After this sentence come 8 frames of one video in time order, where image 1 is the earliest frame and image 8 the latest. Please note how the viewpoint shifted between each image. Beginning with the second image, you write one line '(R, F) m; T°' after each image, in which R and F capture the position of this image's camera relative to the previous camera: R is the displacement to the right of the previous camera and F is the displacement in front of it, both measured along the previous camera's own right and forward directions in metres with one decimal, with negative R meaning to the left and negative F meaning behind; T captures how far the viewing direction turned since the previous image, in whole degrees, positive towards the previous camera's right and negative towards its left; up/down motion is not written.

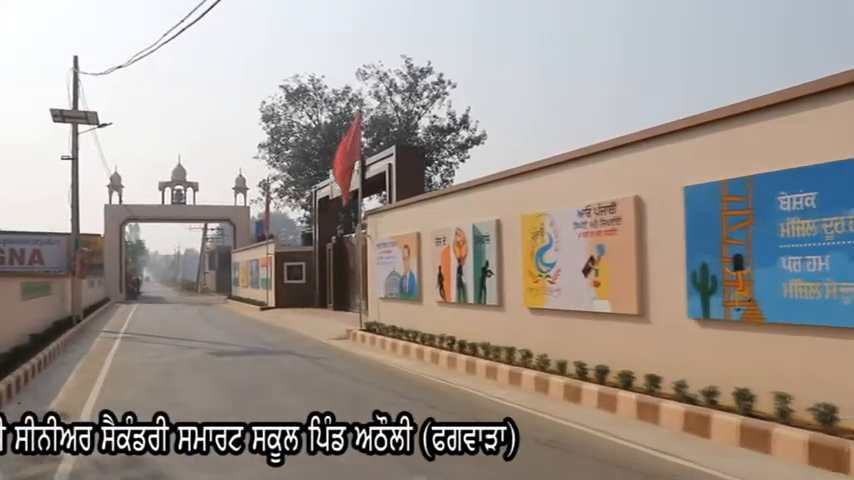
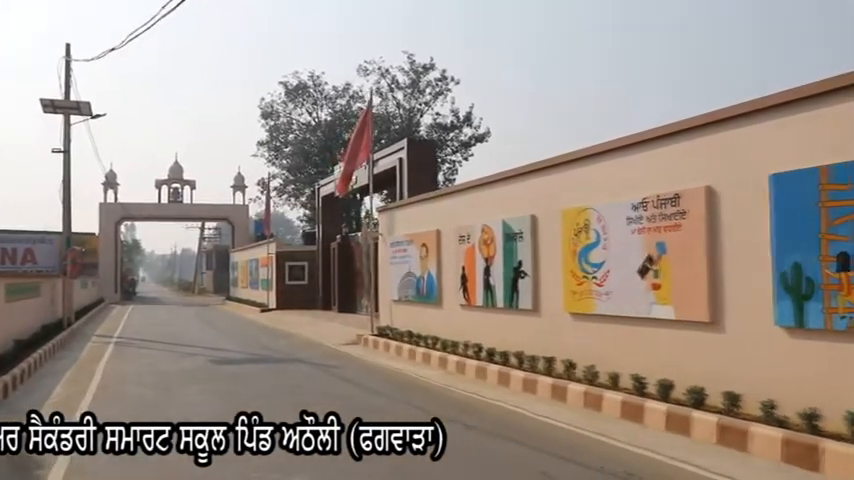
(-0.6, +1.5) m; 0°
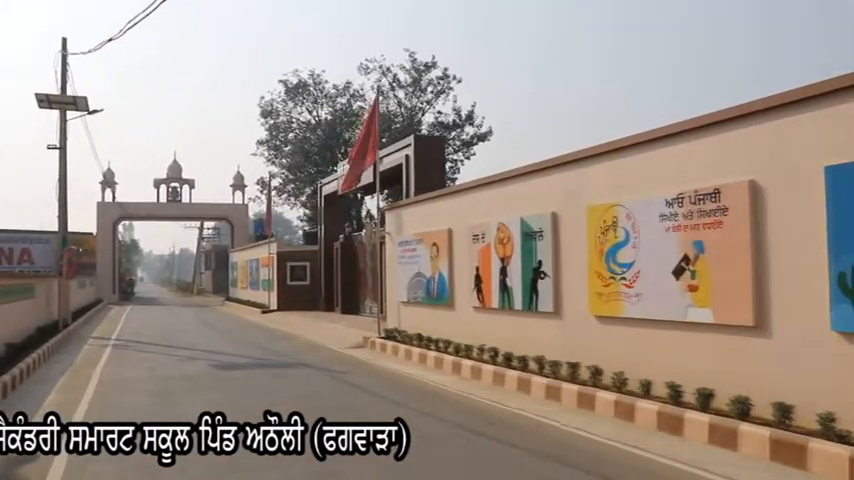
(-0.3, +0.7) m; 0°
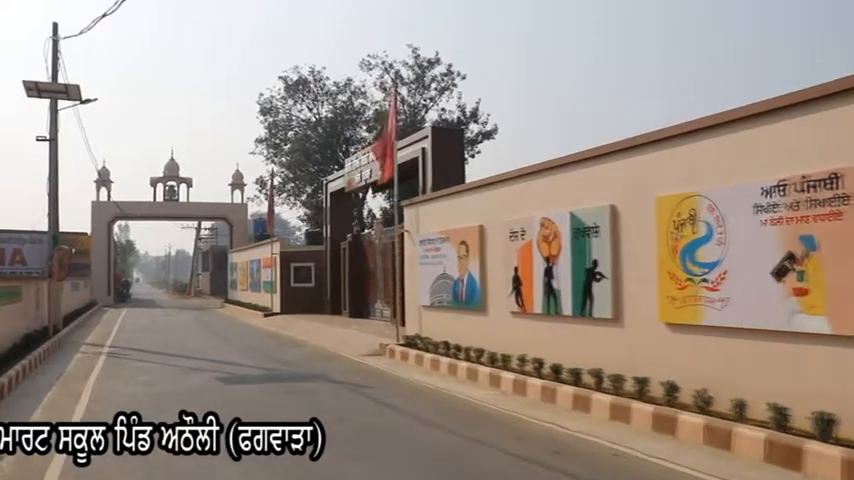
(-0.7, +1.7) m; 0°
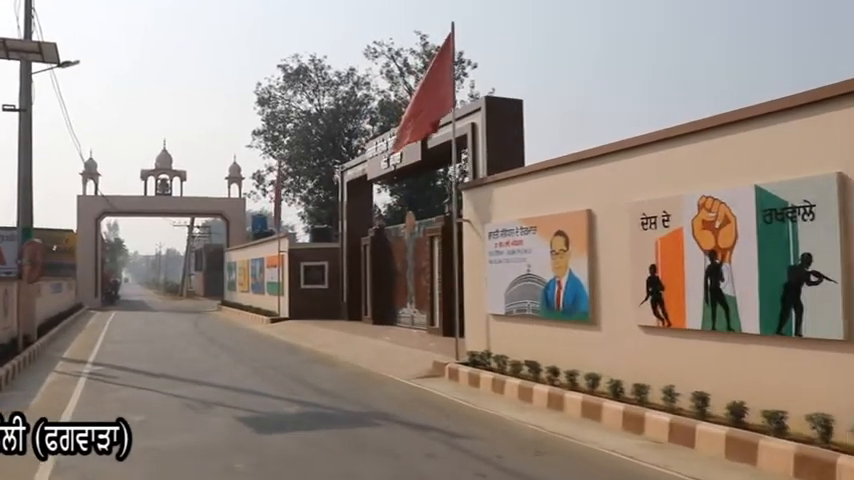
(-1.5, +3.9) m; +1°
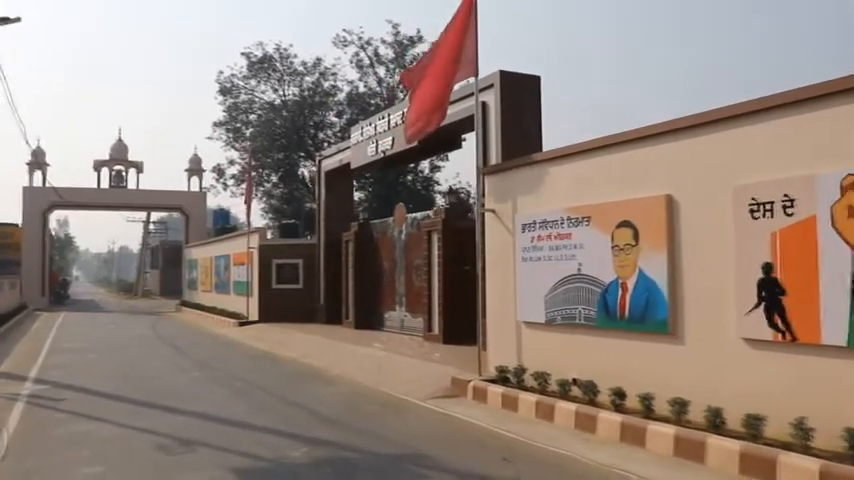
(-1.0, +2.5) m; +3°
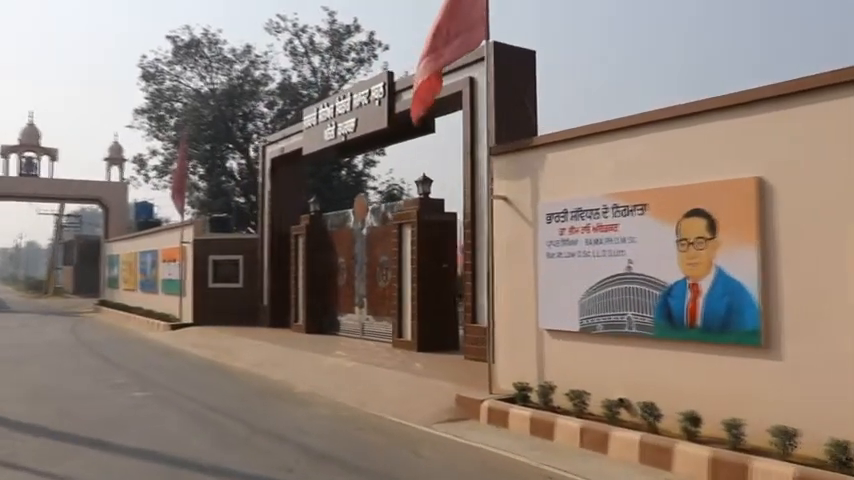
(-1.1, +2.1) m; +6°
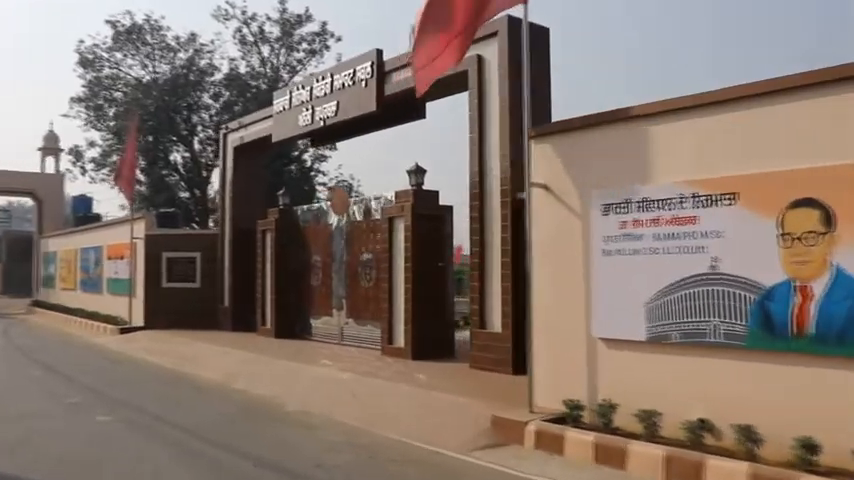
(-1.1, +1.5) m; +4°
